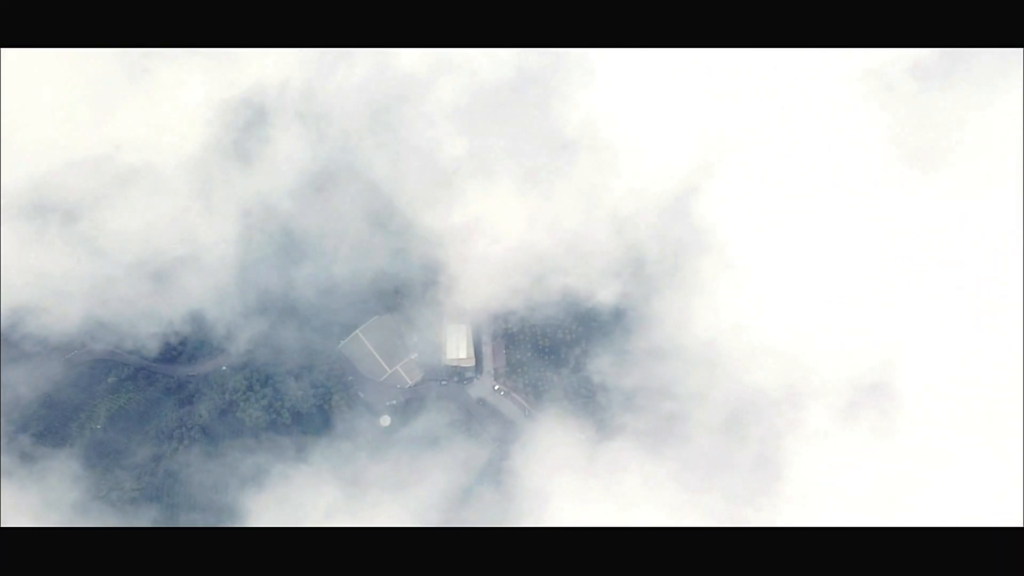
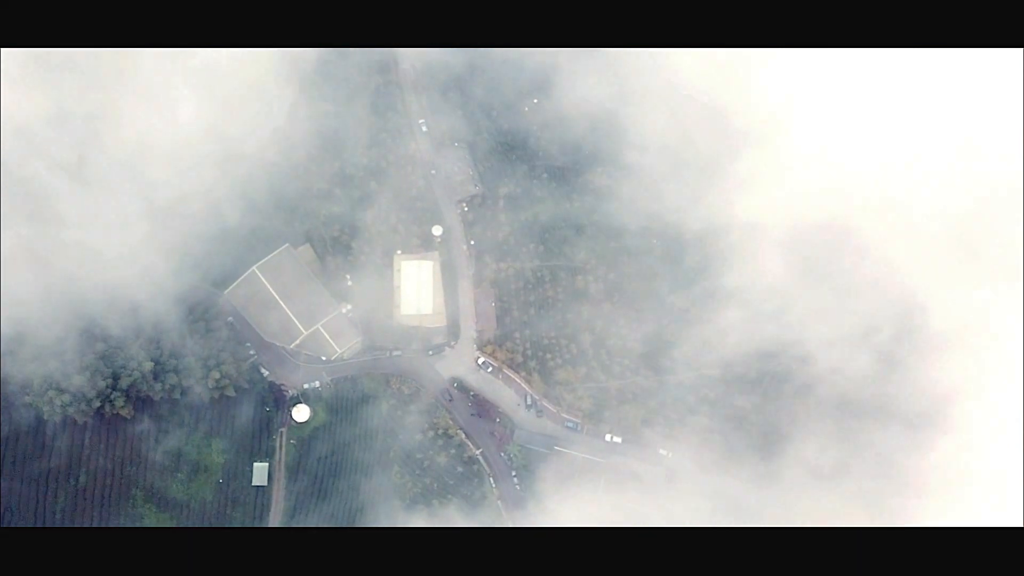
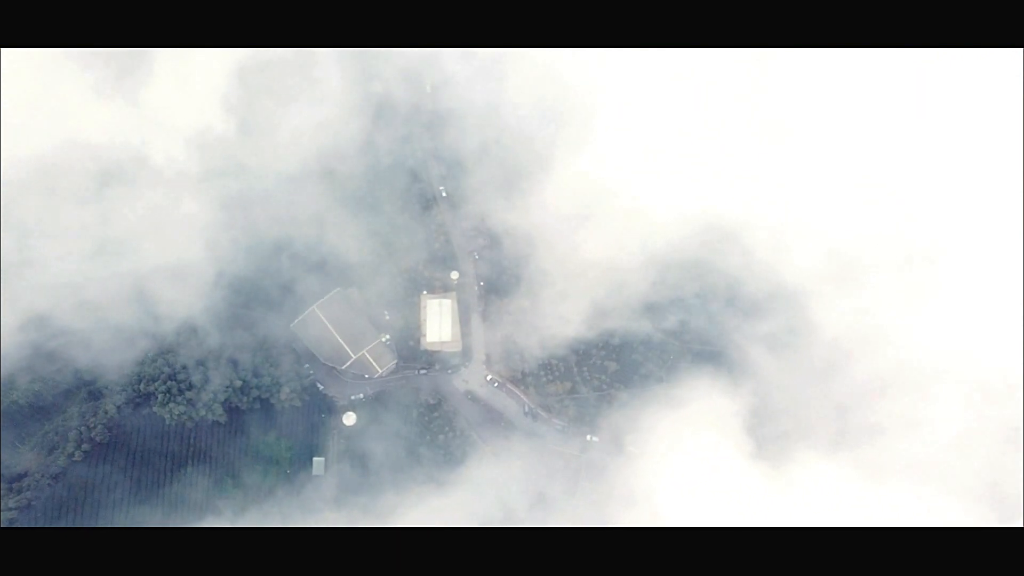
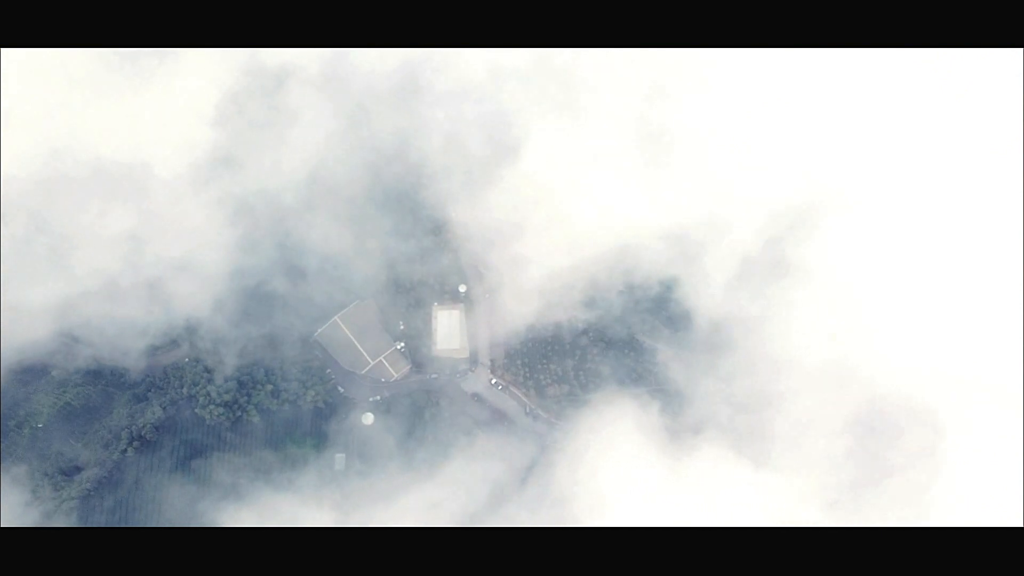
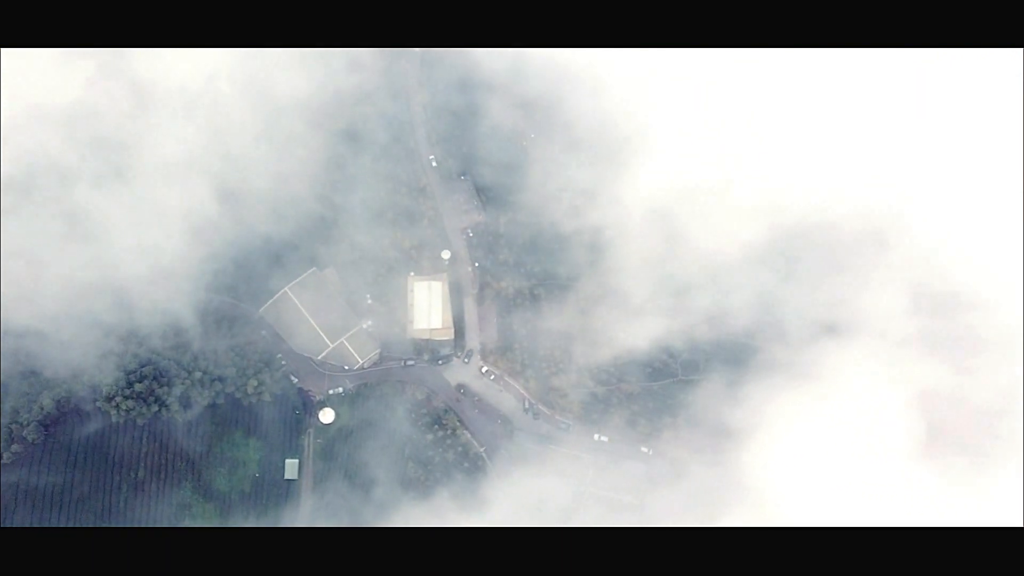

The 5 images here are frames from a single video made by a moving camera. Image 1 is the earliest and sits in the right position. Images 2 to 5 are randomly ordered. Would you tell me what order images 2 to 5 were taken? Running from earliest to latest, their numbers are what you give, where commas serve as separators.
4, 3, 5, 2
